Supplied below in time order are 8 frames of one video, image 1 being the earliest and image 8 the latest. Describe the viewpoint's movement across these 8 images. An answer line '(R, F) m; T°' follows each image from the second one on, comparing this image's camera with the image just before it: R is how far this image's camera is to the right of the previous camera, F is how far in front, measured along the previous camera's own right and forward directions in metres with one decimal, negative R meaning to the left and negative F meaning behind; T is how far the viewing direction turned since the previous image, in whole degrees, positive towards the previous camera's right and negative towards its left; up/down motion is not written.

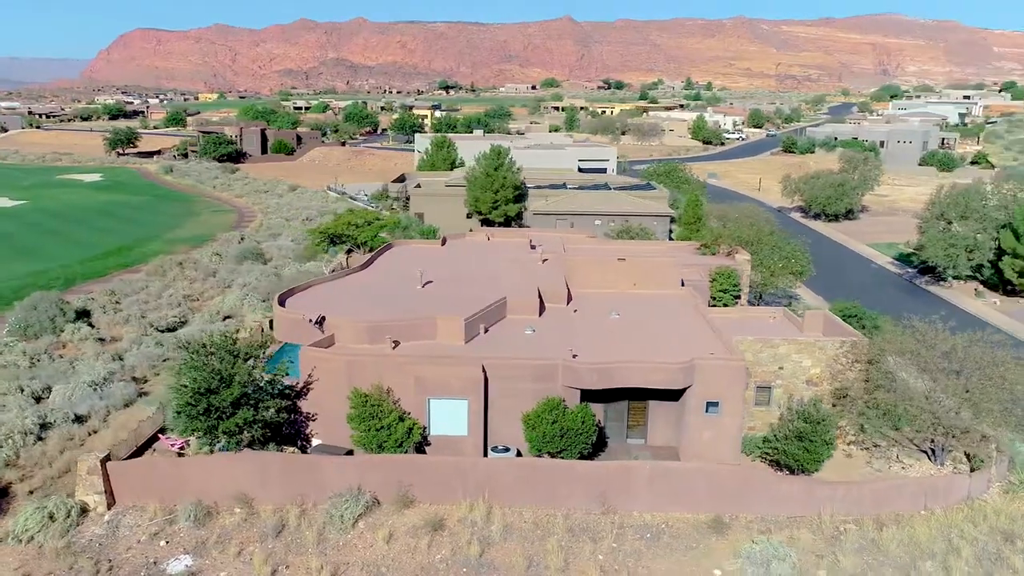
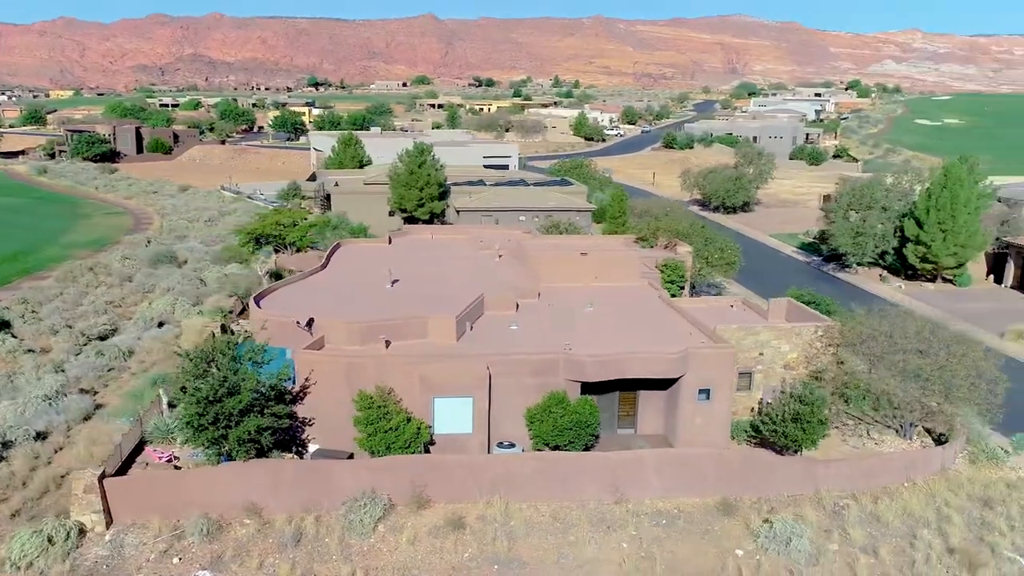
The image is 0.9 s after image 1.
(-3.2, +0.2) m; +9°
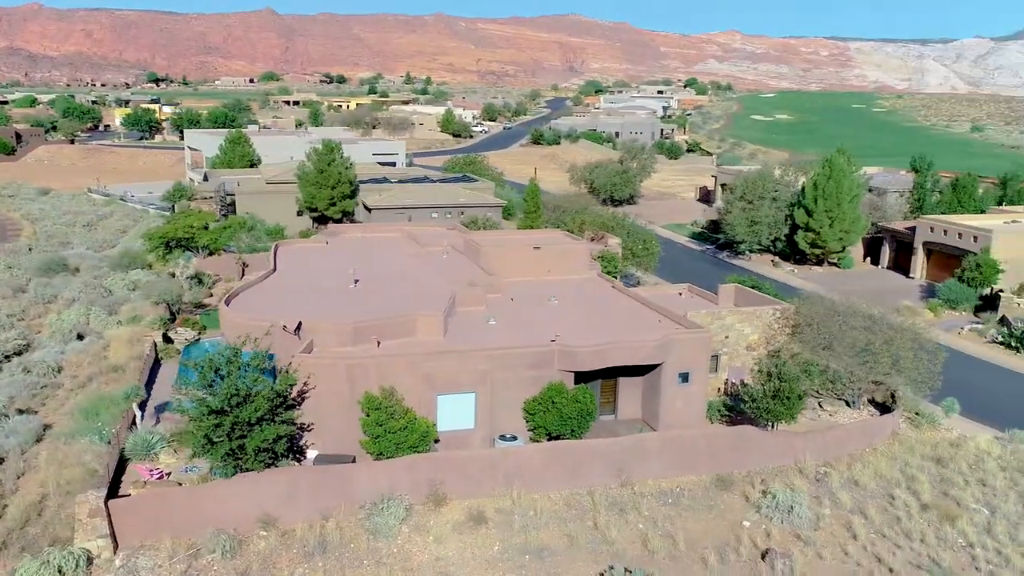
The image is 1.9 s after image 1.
(-3.6, -0.1) m; +10°
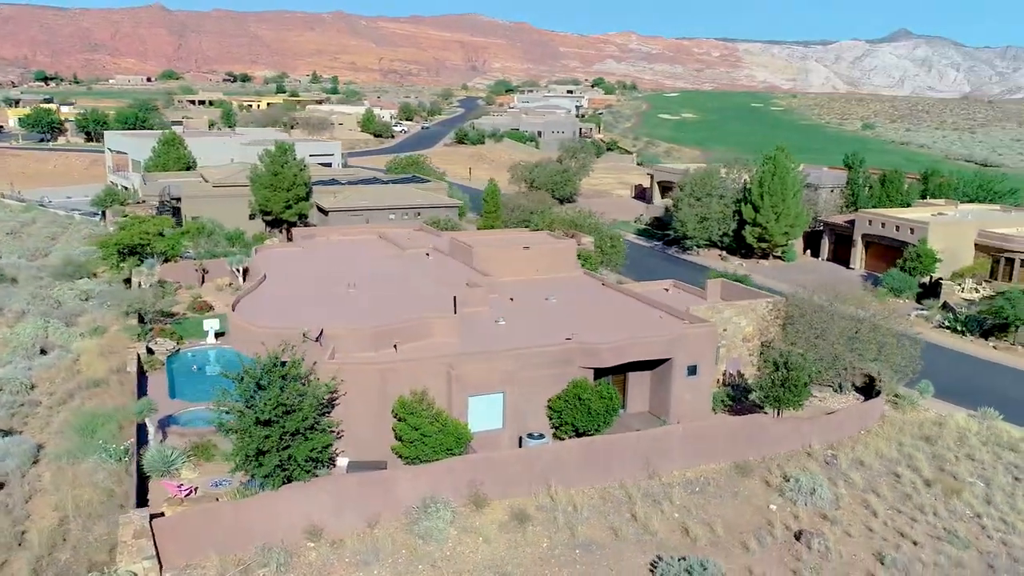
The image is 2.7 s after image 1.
(-2.9, -0.1) m; +6°
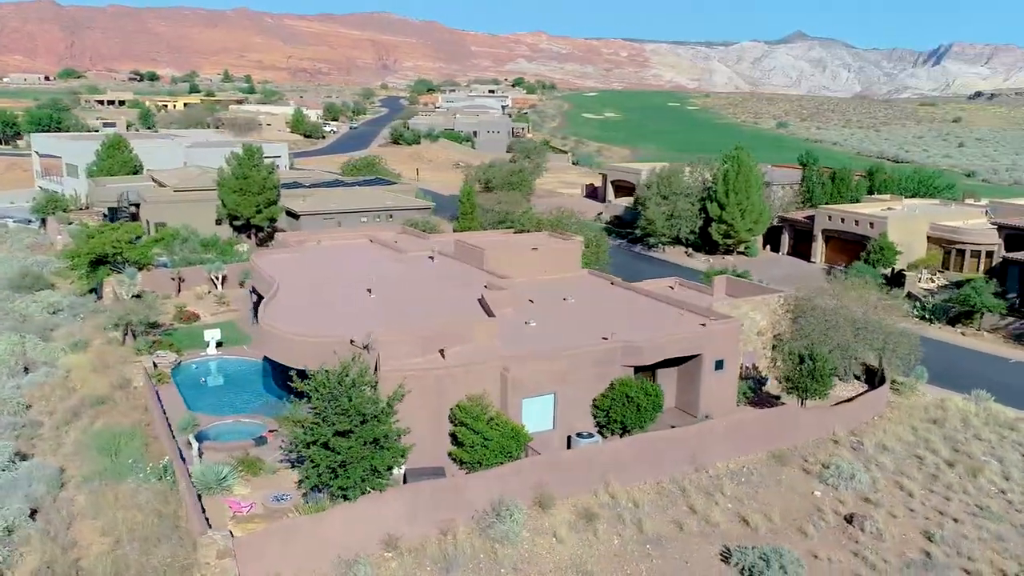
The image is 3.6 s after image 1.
(-3.3, 0.0) m; +6°
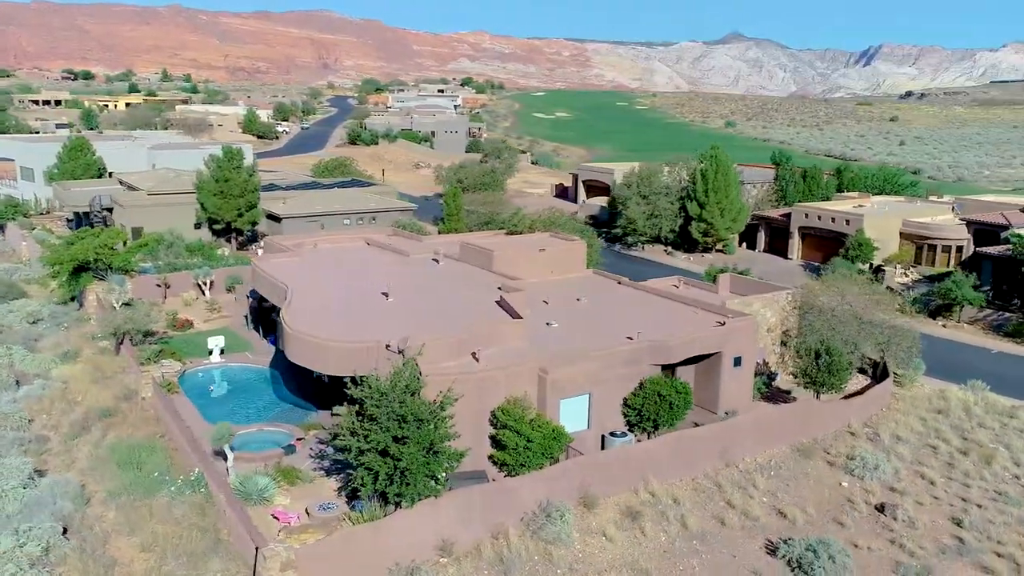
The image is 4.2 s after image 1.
(-2.2, 0.0) m; +4°
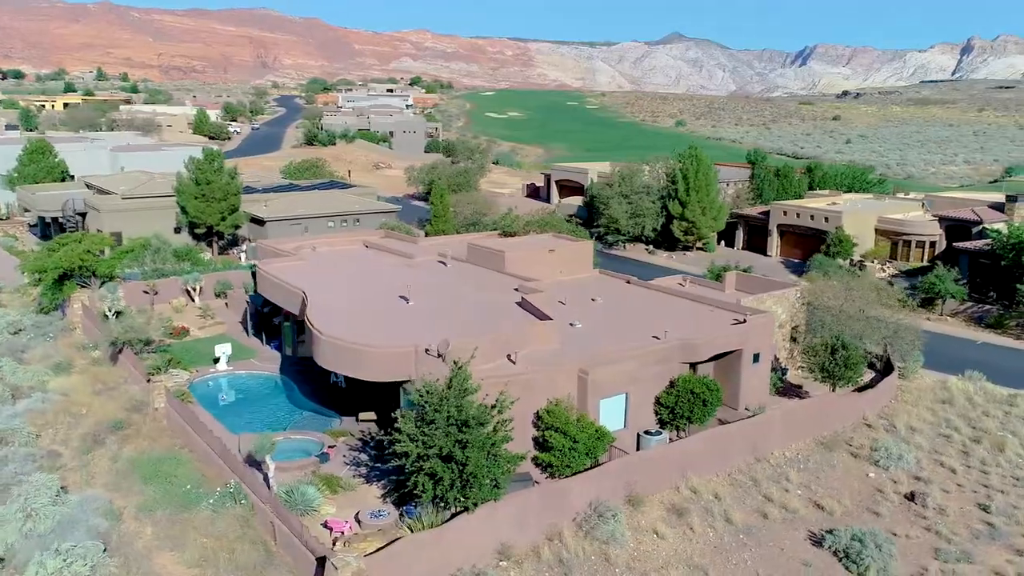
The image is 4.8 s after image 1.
(-2.3, +0.1) m; +4°
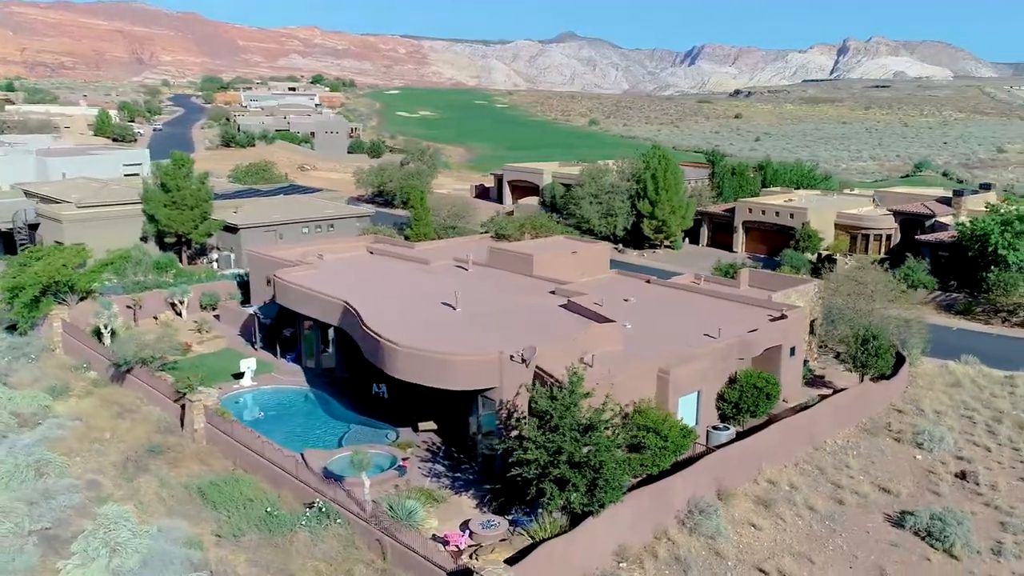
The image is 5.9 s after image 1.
(-4.4, +0.3) m; +7°
